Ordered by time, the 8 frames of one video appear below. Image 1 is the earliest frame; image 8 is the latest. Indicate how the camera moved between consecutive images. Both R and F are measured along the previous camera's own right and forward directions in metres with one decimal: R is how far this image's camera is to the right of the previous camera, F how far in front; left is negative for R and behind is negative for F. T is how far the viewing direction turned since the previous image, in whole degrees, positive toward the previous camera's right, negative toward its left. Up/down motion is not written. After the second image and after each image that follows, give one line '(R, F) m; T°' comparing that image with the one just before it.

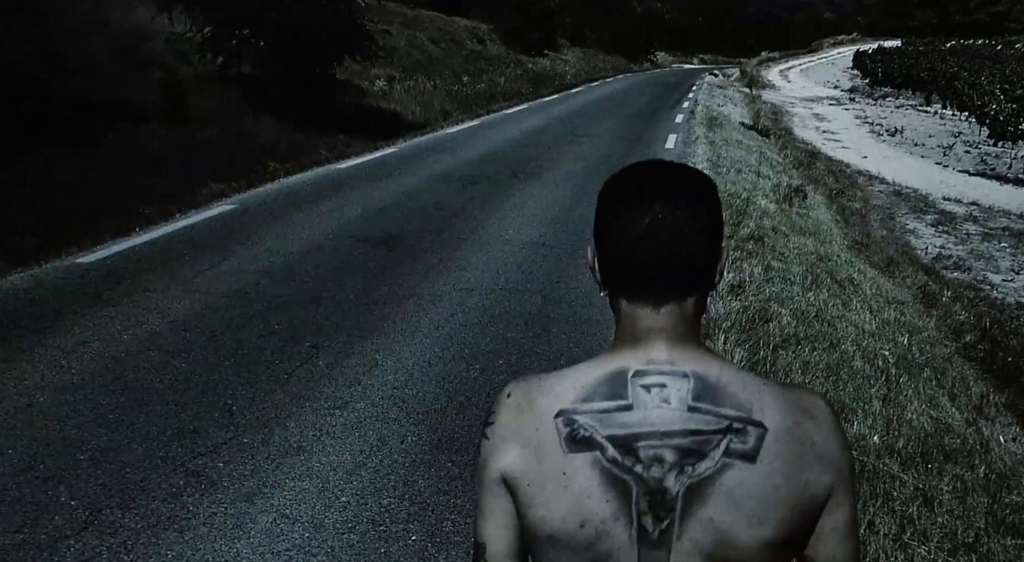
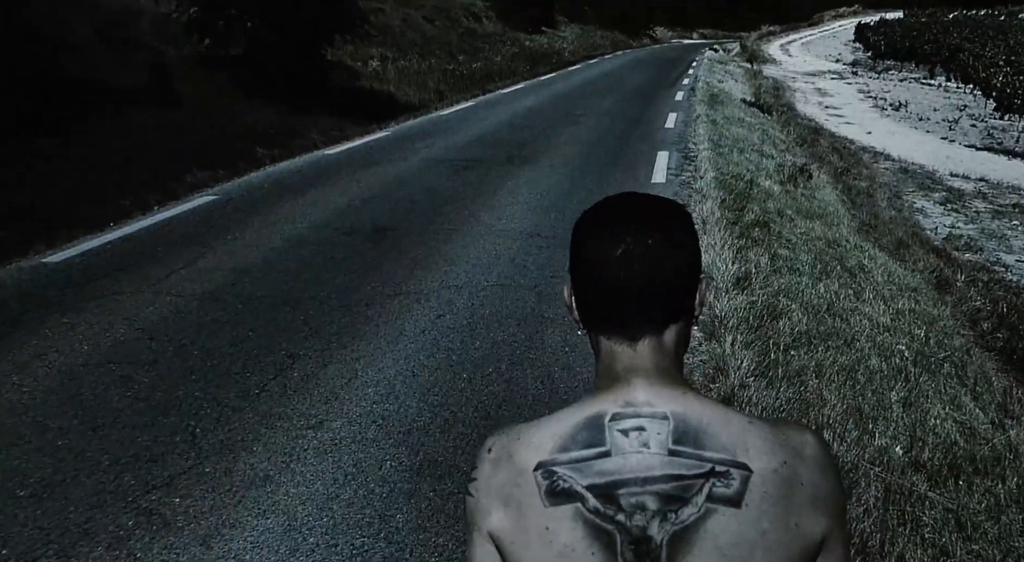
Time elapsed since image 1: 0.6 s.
(+0.1, +0.4) m; 0°
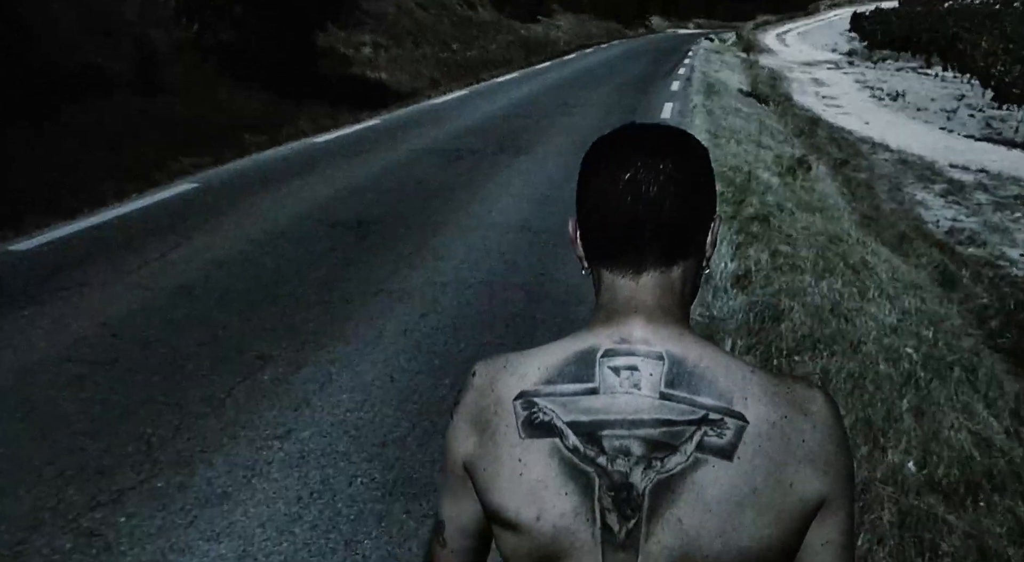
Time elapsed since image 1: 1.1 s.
(0.0, +0.3) m; 0°
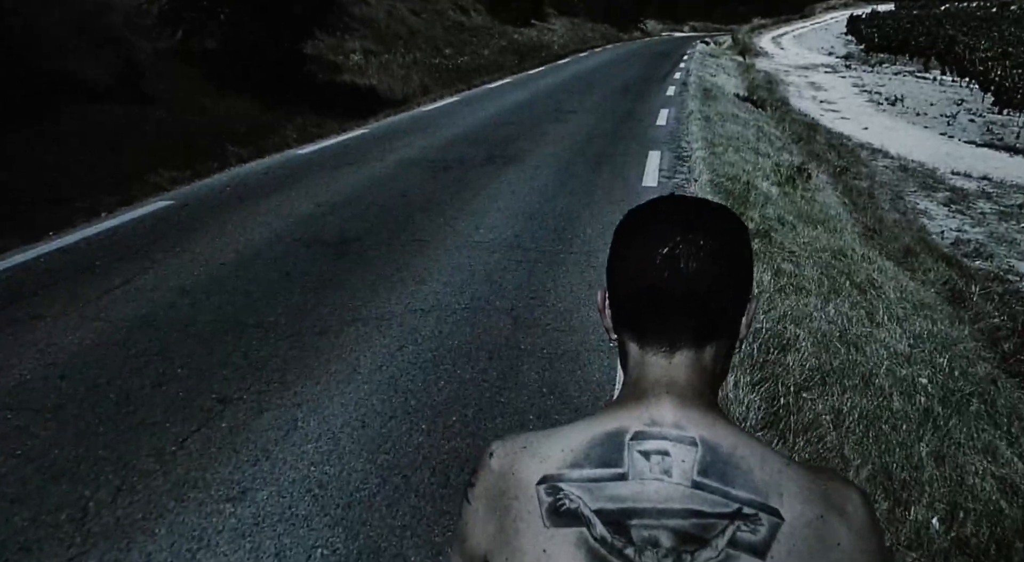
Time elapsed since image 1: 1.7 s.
(+0.1, +0.4) m; 0°
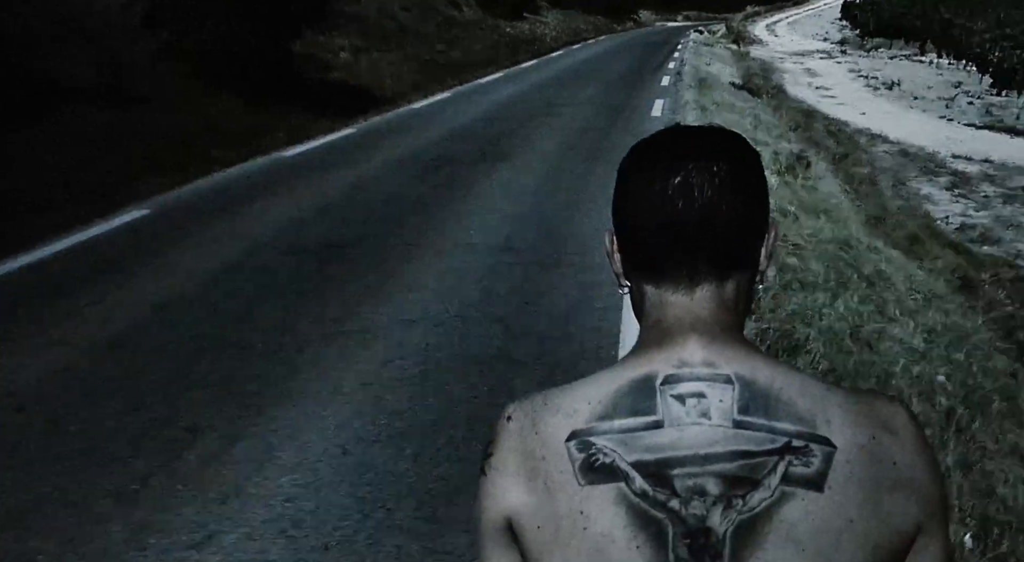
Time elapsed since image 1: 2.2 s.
(0.0, +0.3) m; 0°
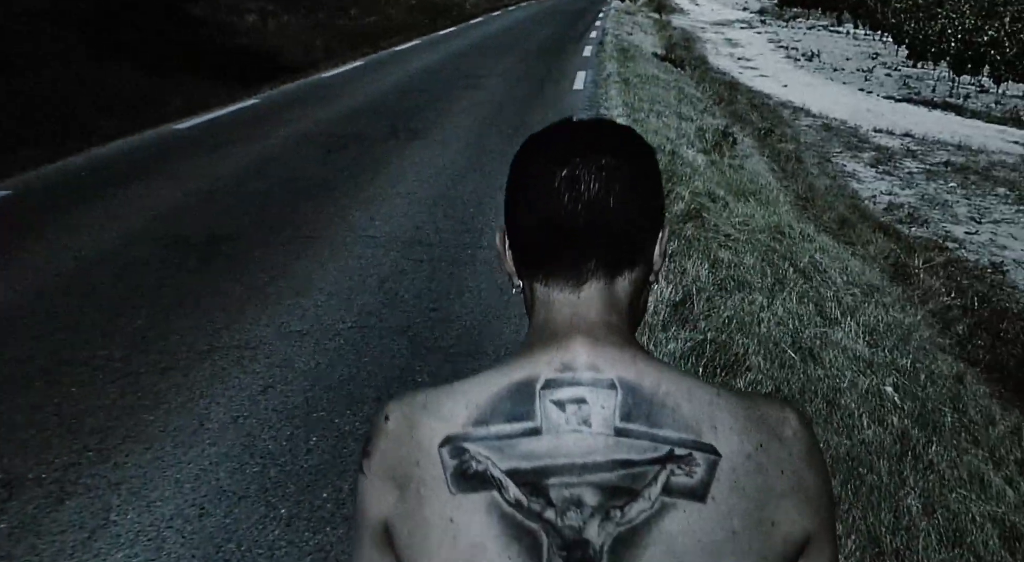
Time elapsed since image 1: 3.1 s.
(+0.1, +0.6) m; +5°
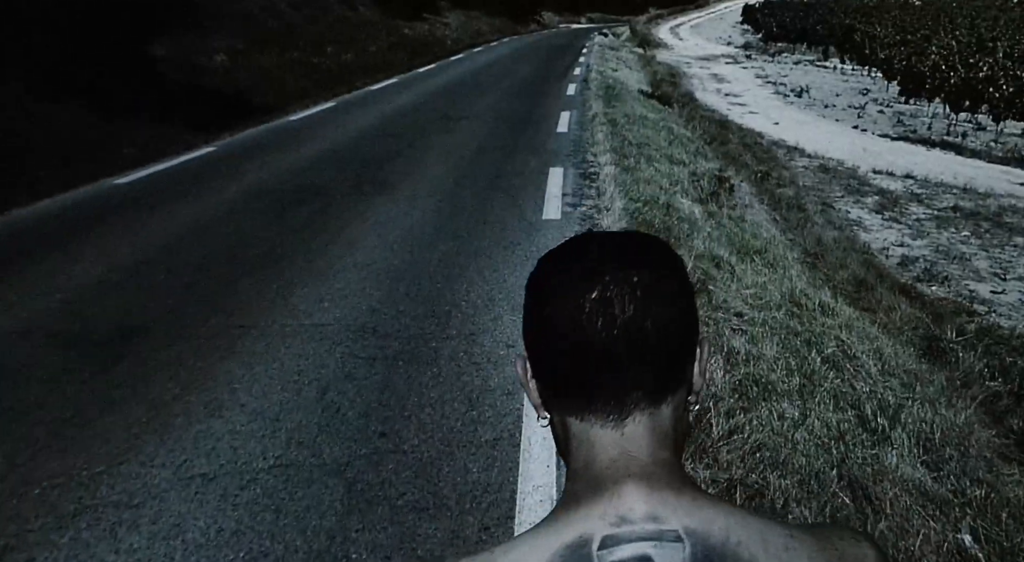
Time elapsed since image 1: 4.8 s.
(+0.1, +0.9) m; +1°
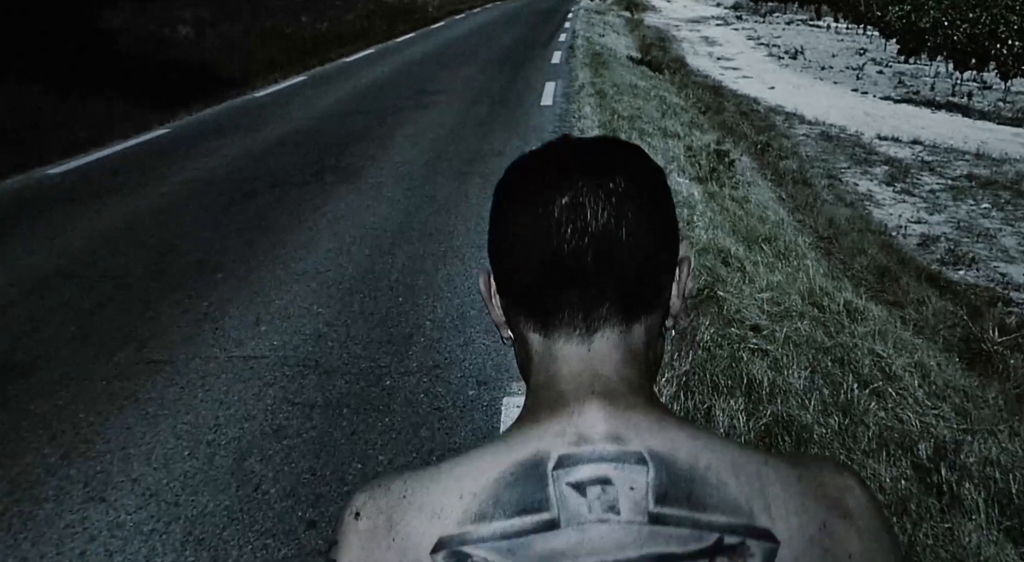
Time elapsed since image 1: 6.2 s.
(+0.1, +0.8) m; +1°
